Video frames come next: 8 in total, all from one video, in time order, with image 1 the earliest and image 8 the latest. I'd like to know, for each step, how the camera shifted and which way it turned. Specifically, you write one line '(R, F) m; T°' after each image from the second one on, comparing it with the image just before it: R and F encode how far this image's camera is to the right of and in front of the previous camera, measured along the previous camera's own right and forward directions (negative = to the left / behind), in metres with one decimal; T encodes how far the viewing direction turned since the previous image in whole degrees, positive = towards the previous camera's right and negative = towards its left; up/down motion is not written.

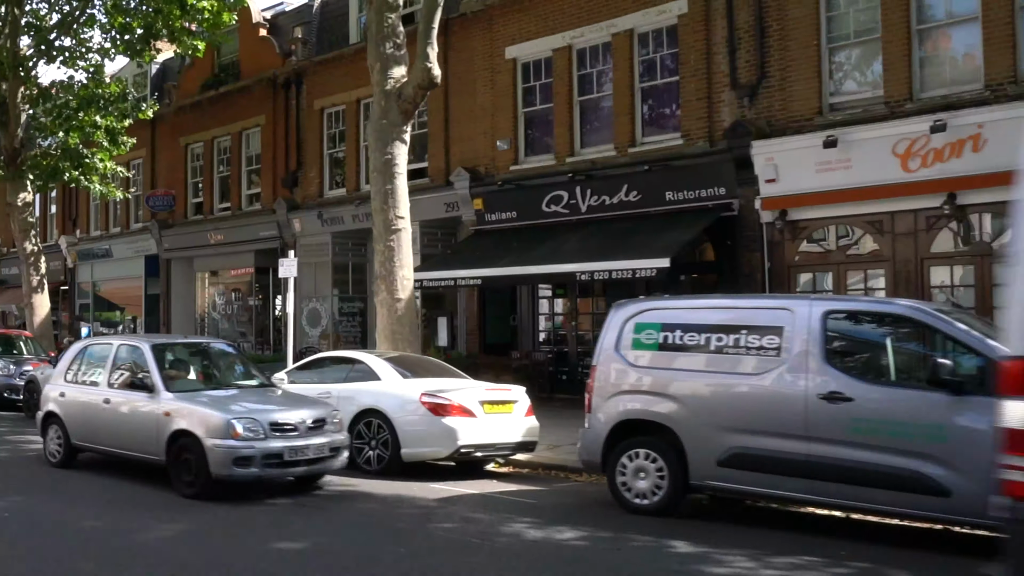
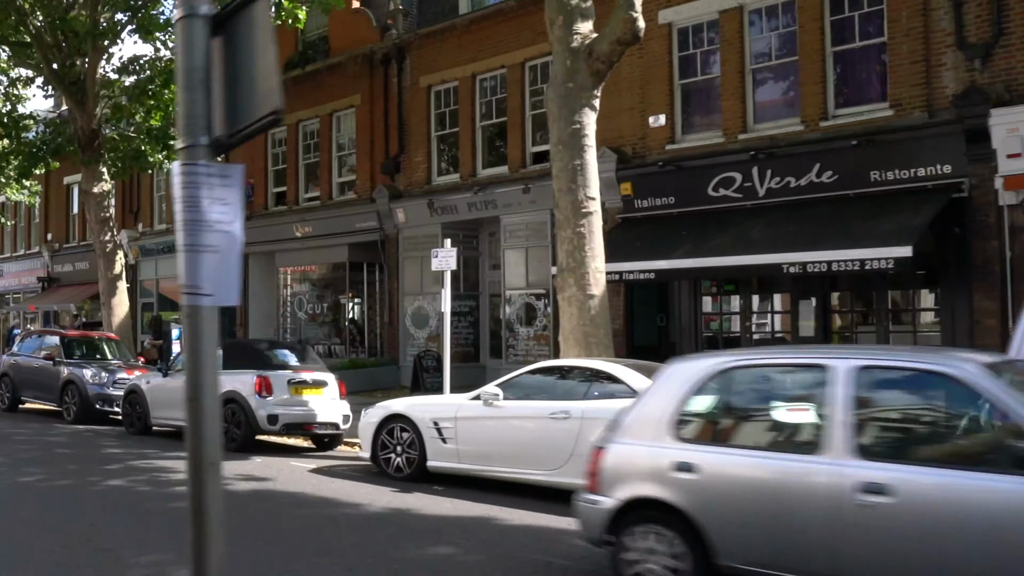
(-1.9, +2.2) m; -1°
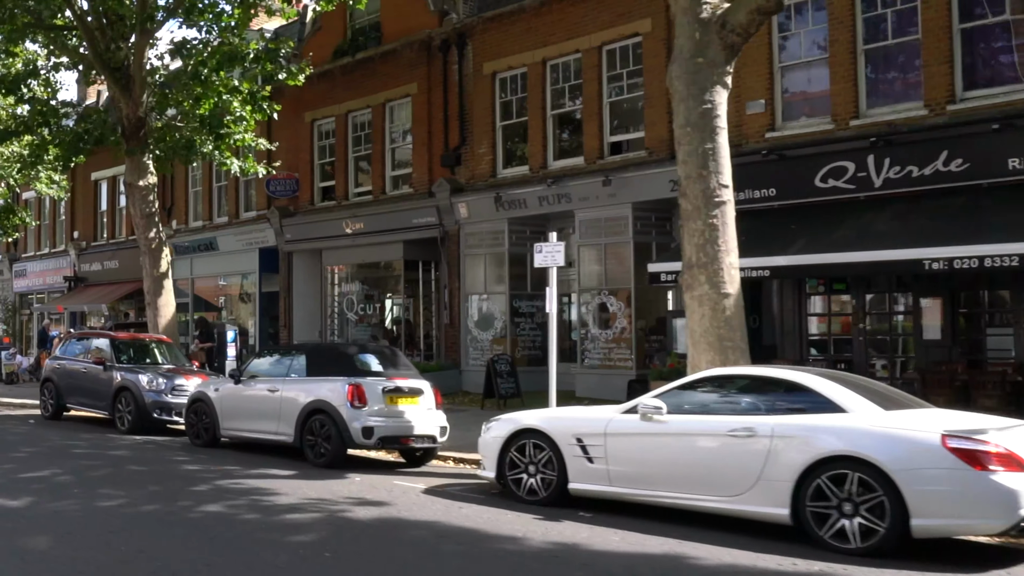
(-1.0, +1.2) m; 0°
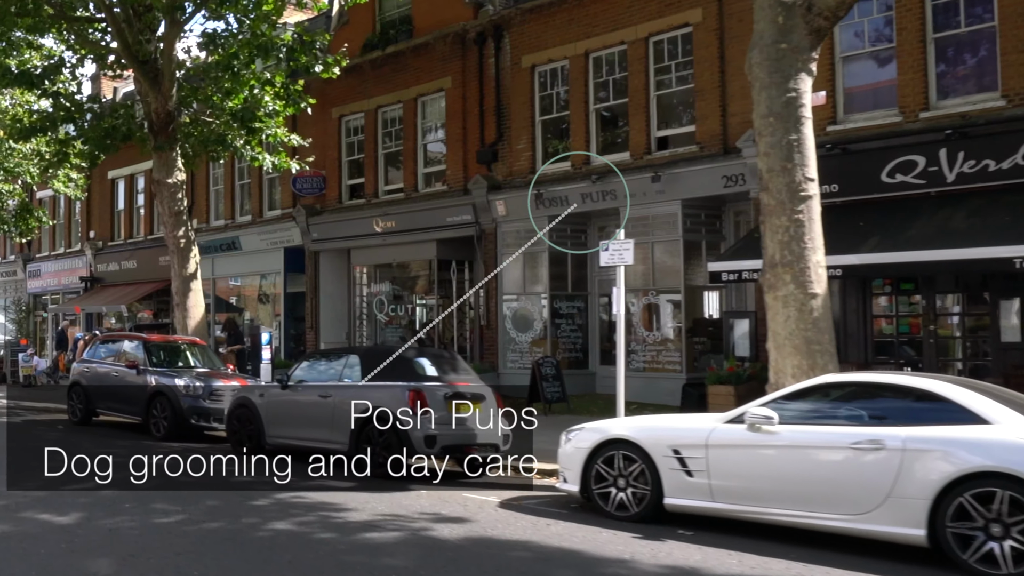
(-0.6, +0.6) m; 0°
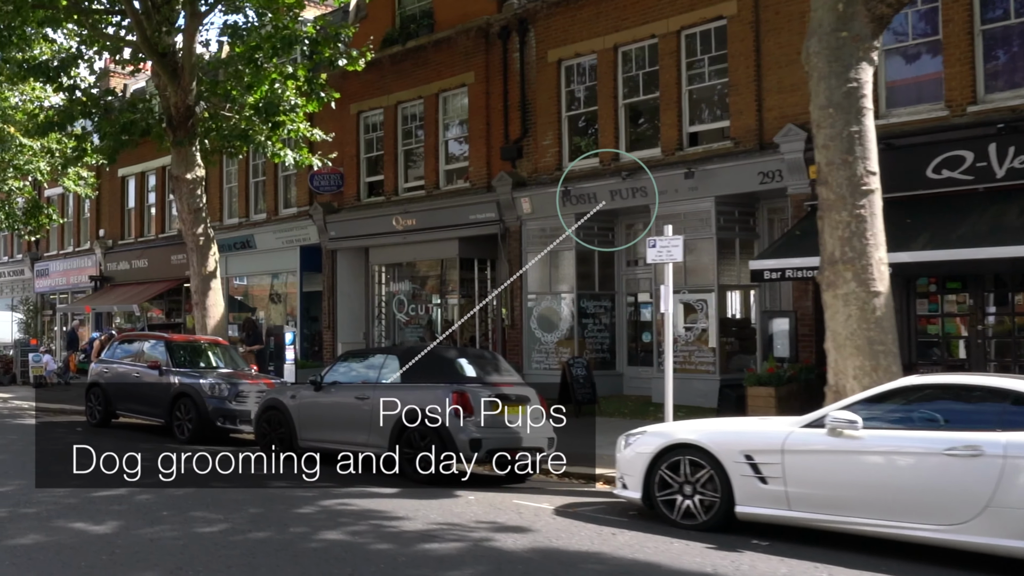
(-0.4, +0.4) m; 0°
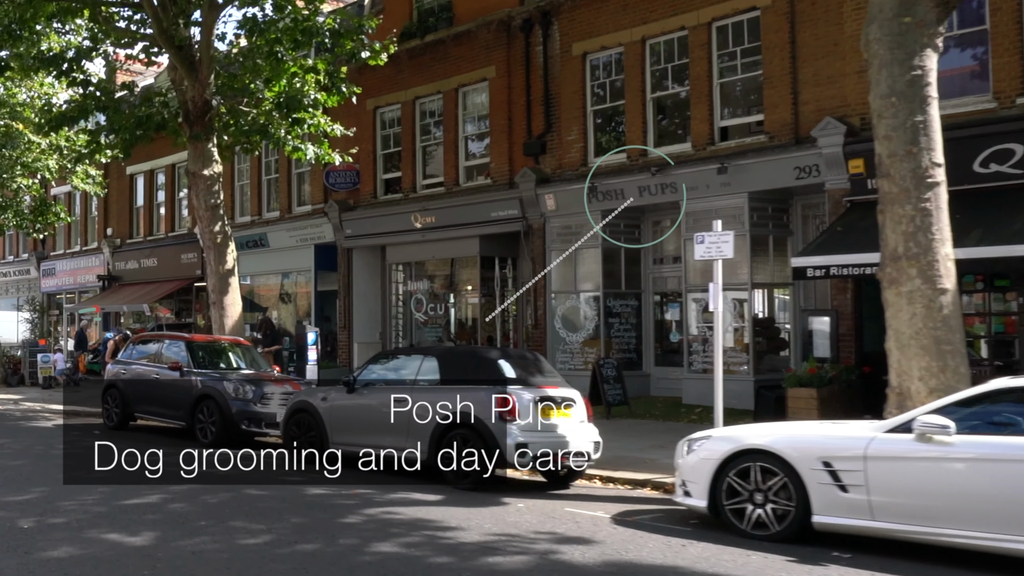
(-0.4, +0.4) m; 0°
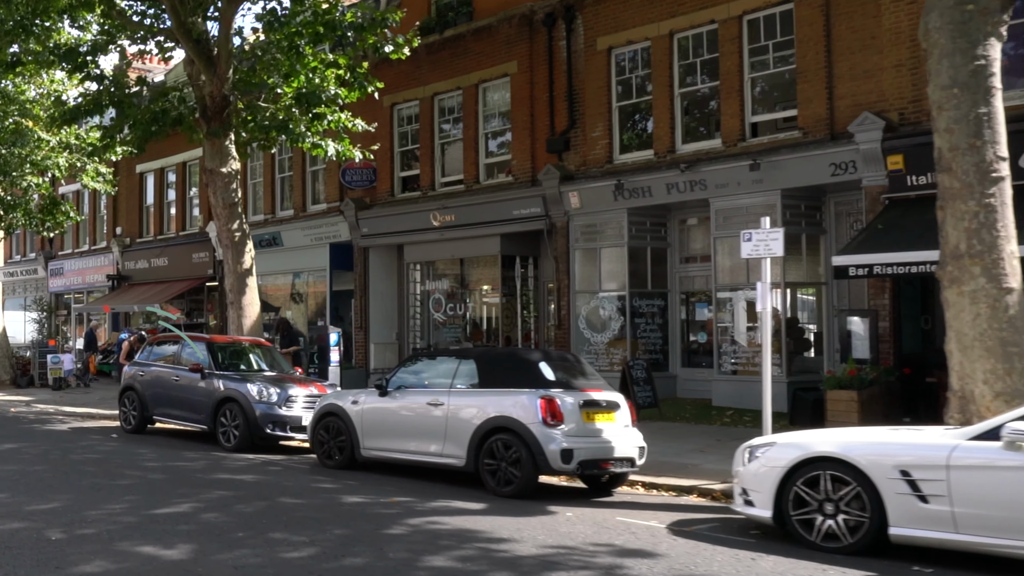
(-0.3, +0.4) m; 0°
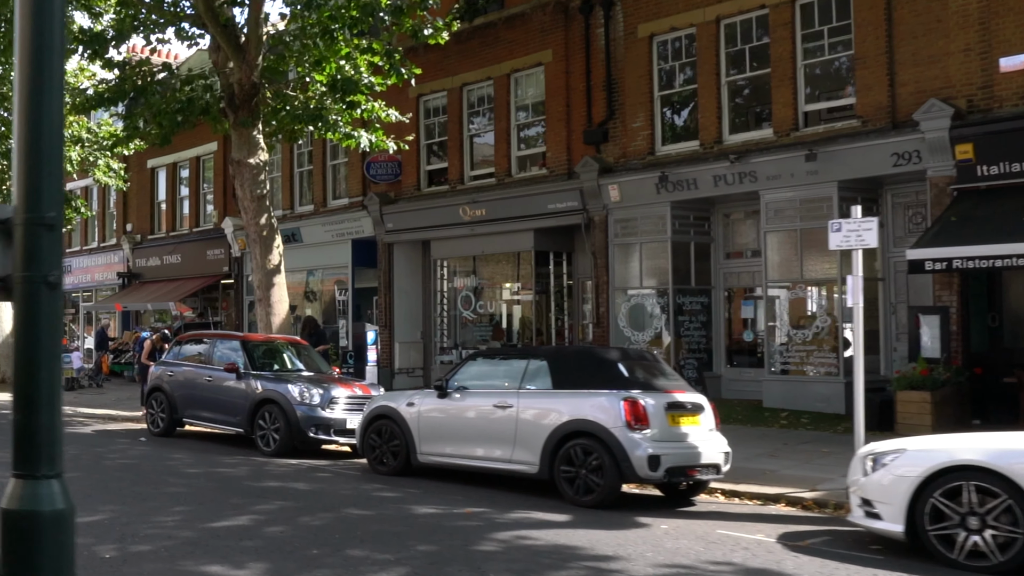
(-0.6, +0.7) m; 0°
